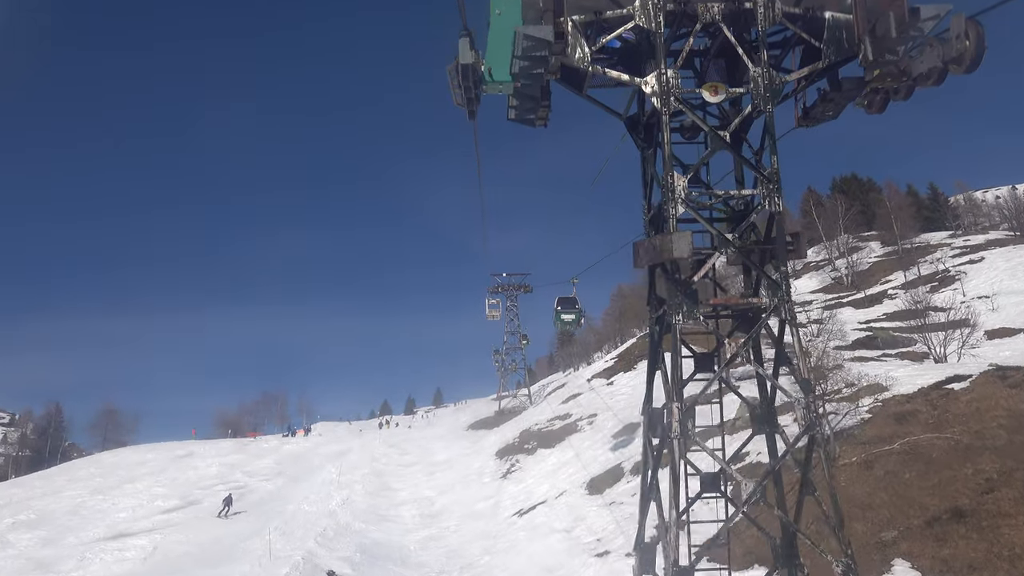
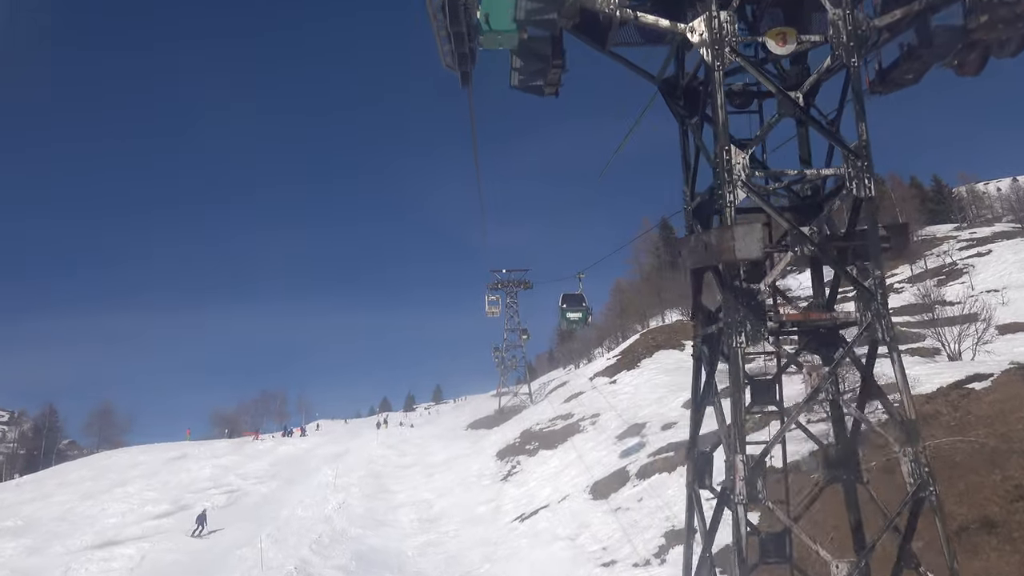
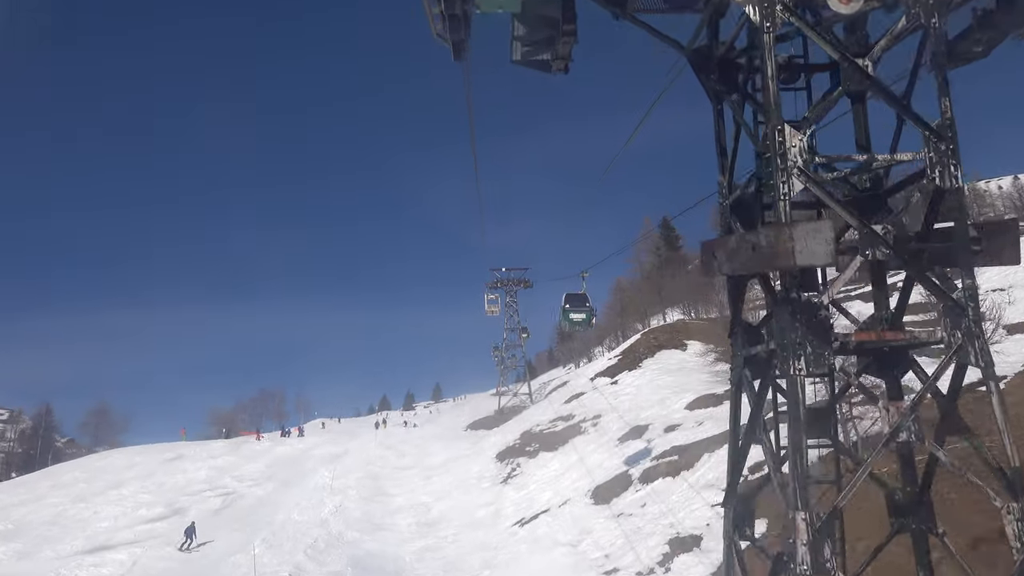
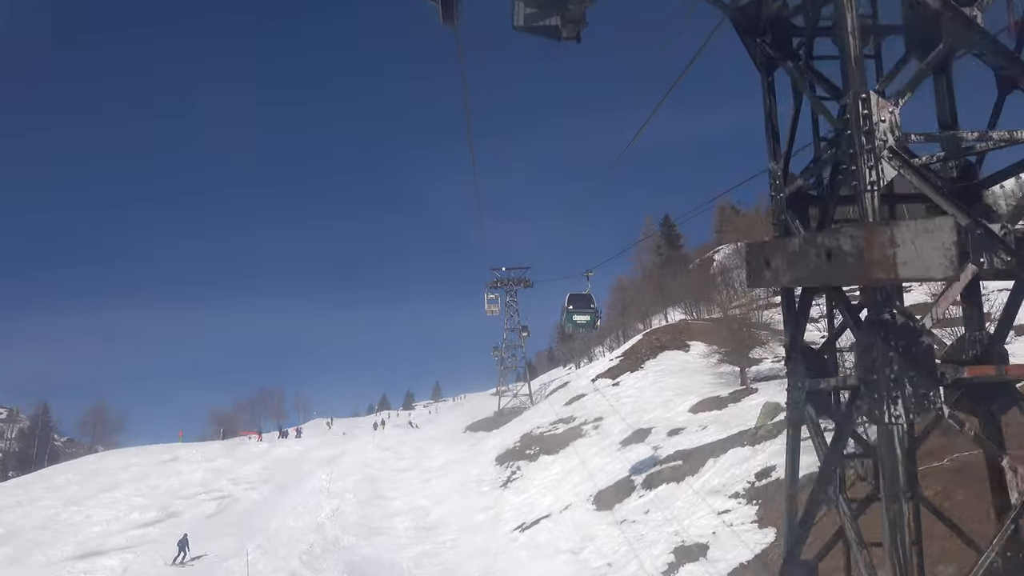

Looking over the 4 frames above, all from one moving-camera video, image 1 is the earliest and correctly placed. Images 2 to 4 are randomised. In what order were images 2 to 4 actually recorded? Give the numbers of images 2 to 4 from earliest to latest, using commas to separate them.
2, 3, 4
